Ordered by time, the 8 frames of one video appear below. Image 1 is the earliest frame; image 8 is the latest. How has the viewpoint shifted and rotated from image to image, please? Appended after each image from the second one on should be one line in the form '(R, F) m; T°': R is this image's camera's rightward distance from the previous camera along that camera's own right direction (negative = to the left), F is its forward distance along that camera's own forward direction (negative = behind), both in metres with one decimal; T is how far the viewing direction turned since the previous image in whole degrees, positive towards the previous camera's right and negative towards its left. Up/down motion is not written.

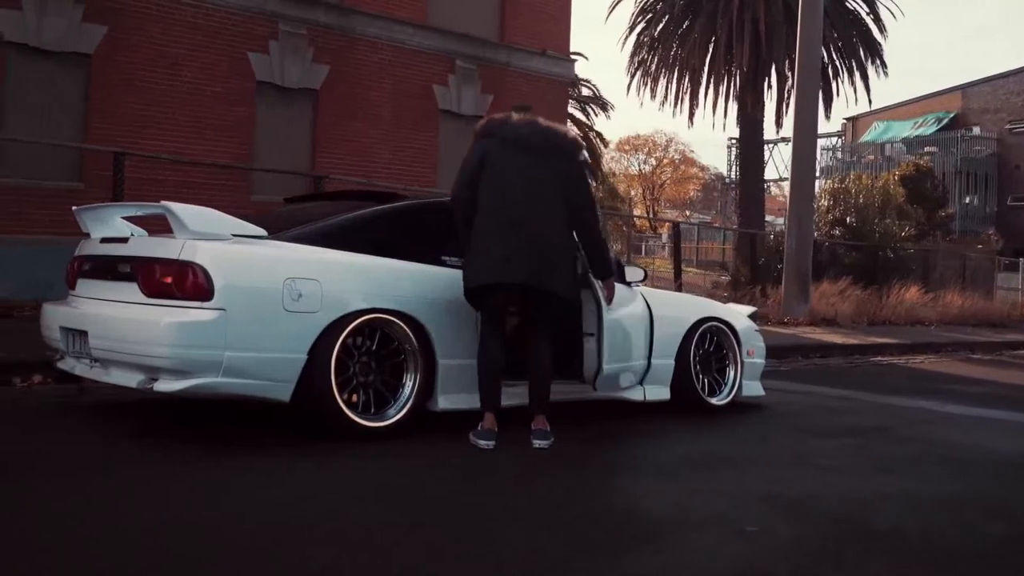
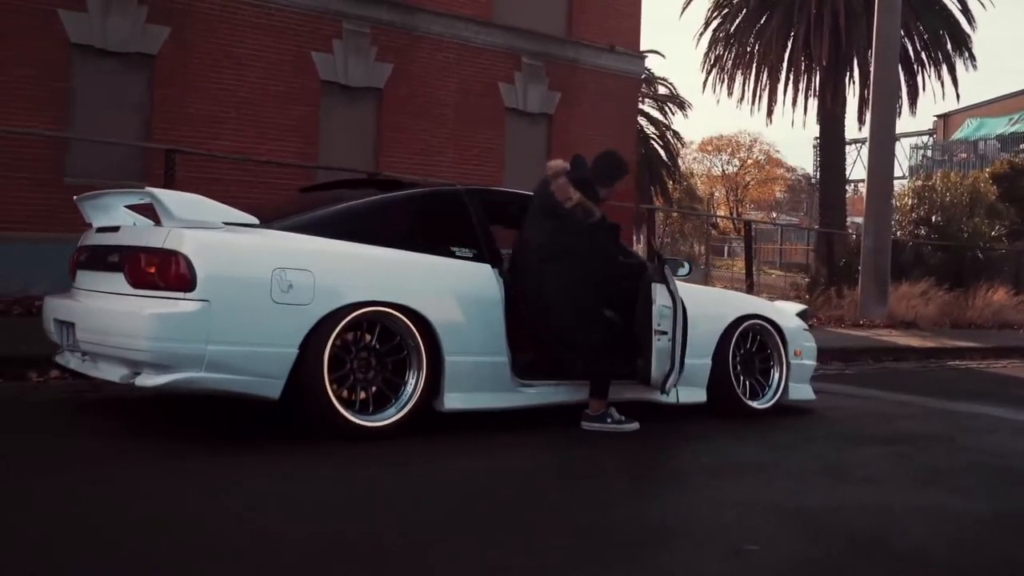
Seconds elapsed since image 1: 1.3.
(+0.4, +0.4) m; -5°
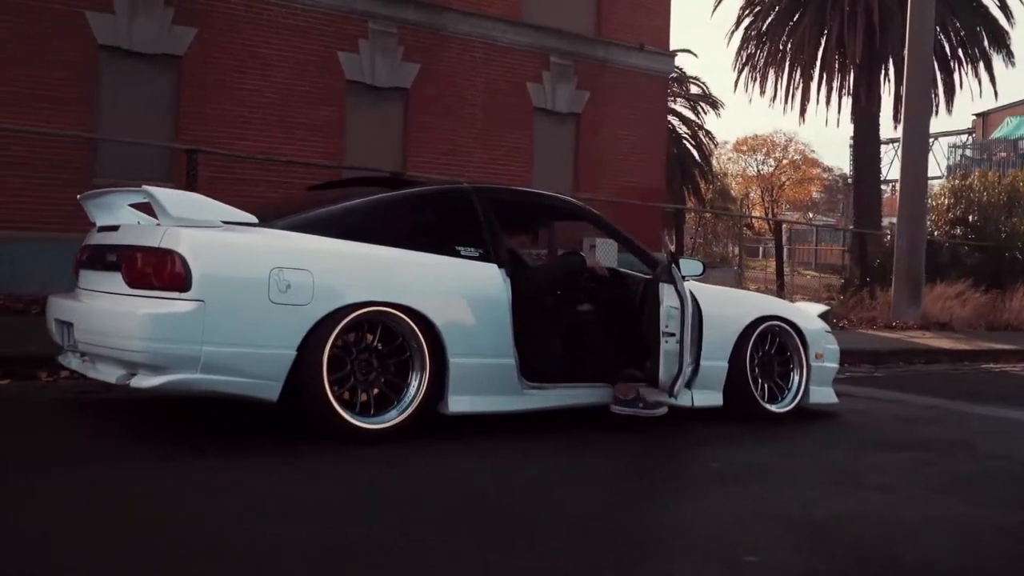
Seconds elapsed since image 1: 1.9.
(+0.1, +0.1) m; -2°
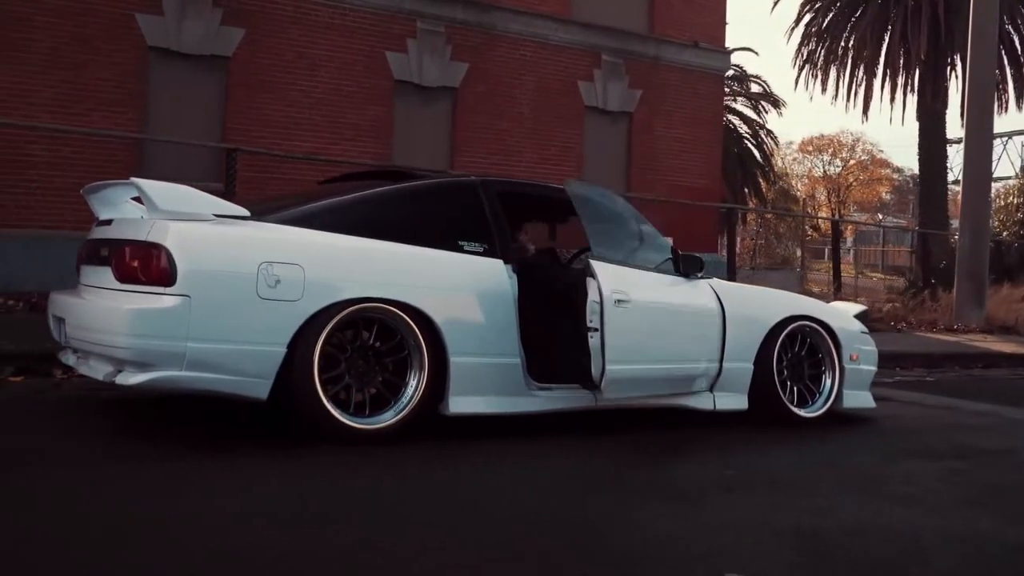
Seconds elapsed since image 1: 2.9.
(+0.3, +0.2) m; -3°
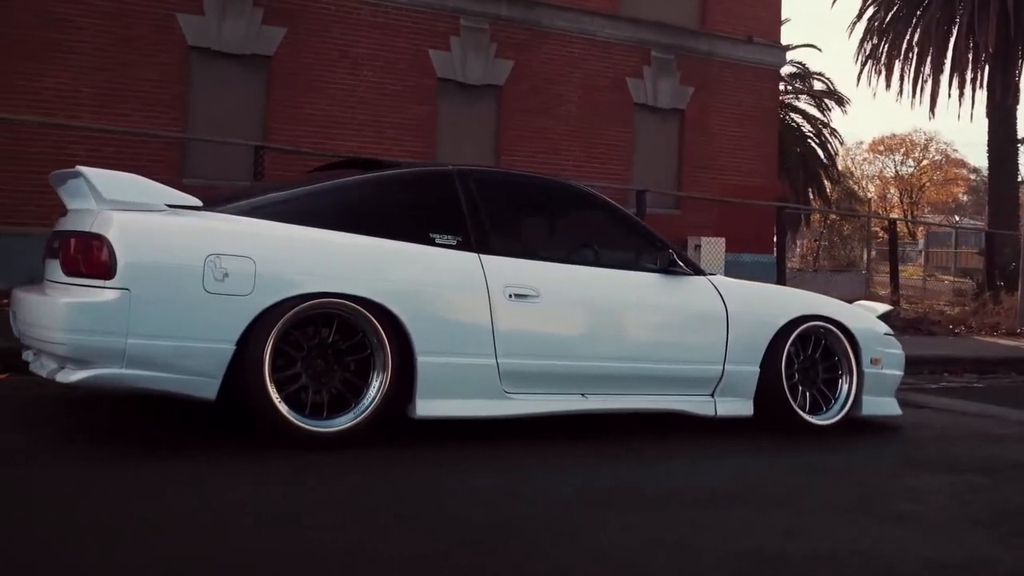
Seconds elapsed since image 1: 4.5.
(+0.5, +0.4) m; -4°
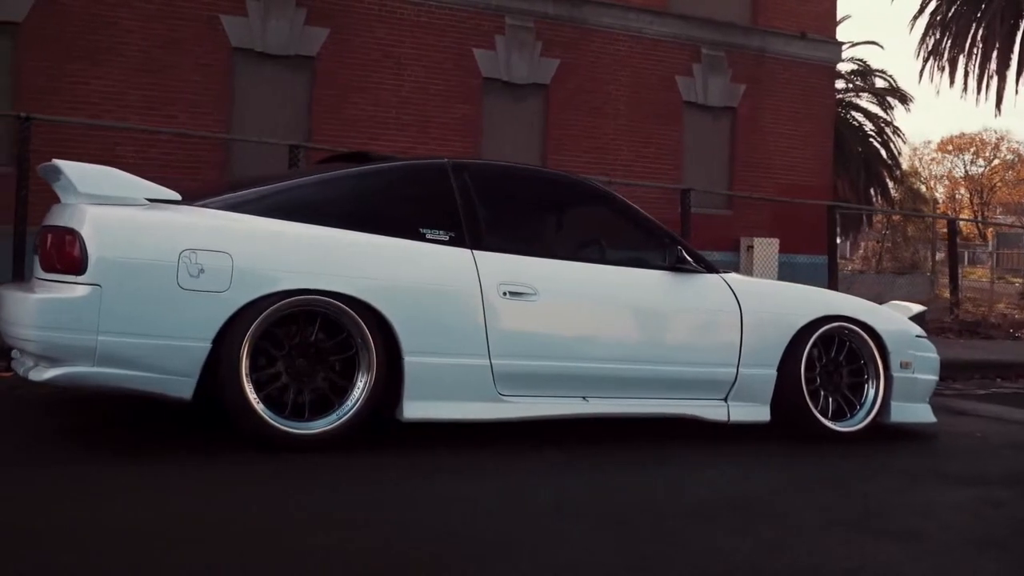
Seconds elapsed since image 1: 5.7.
(+0.3, +0.2) m; -3°
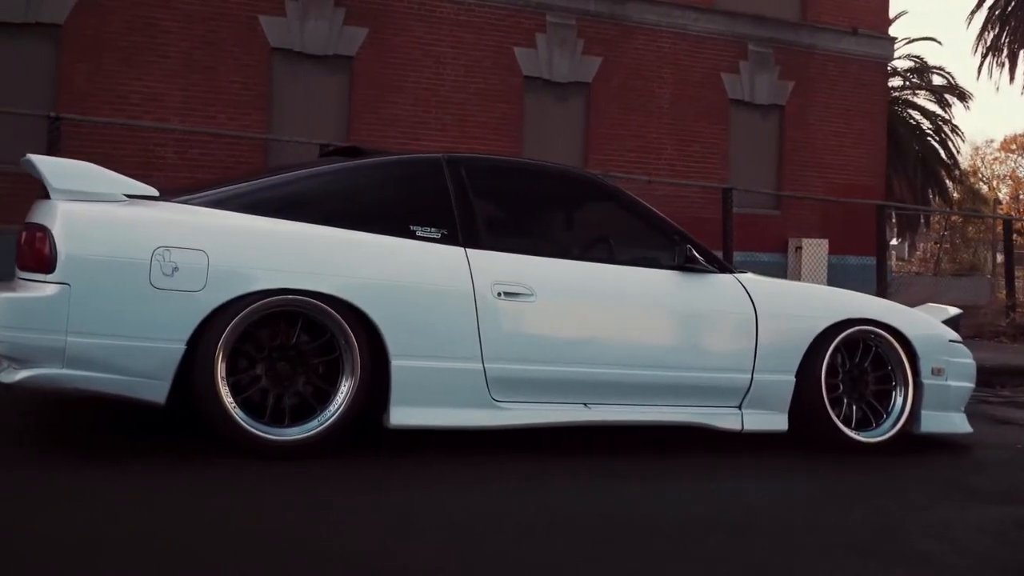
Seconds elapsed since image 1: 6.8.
(+0.3, +0.3) m; -3°
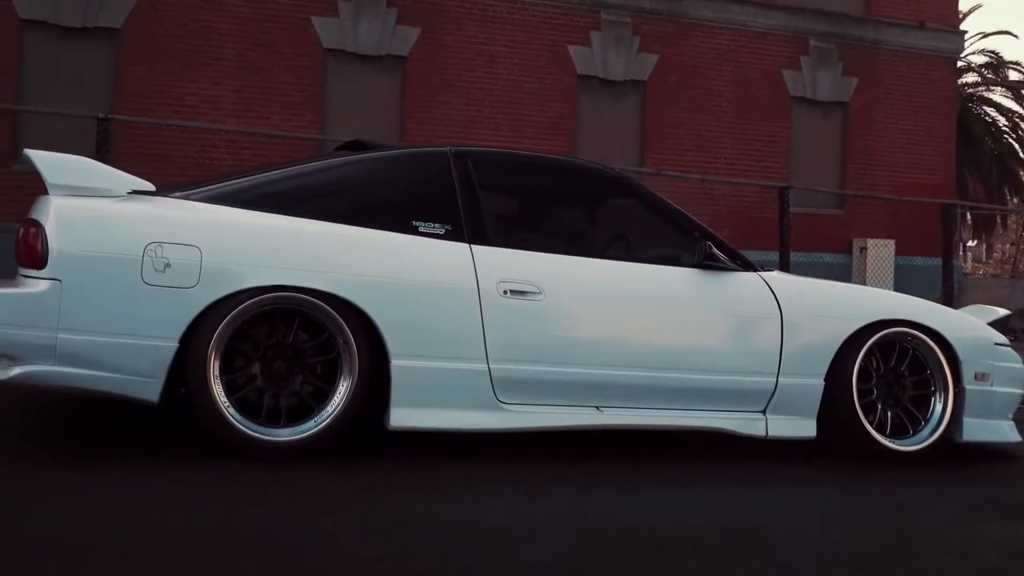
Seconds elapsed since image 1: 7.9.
(+0.3, +0.2) m; -4°
